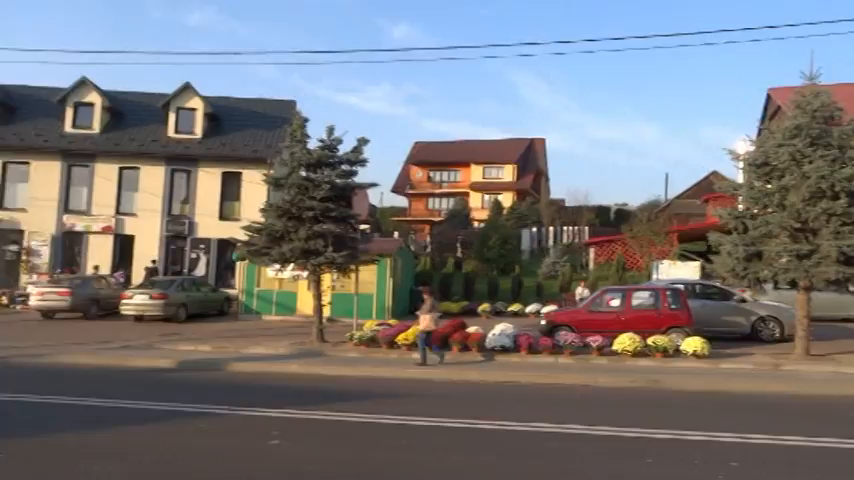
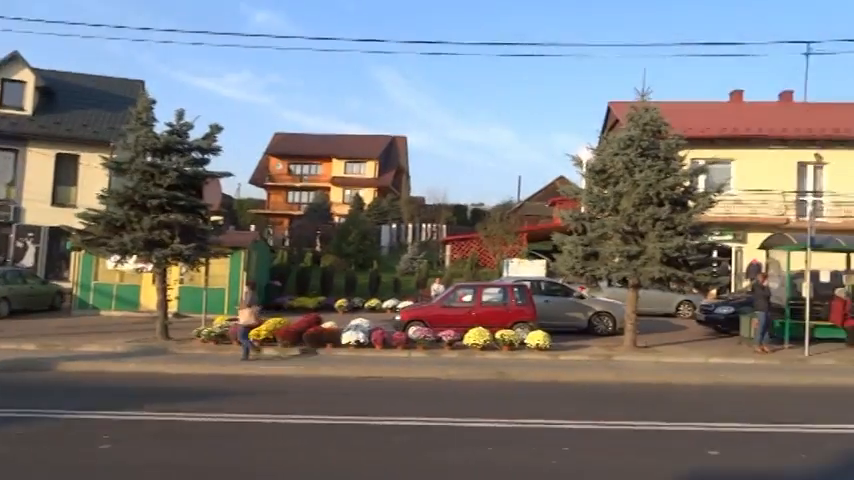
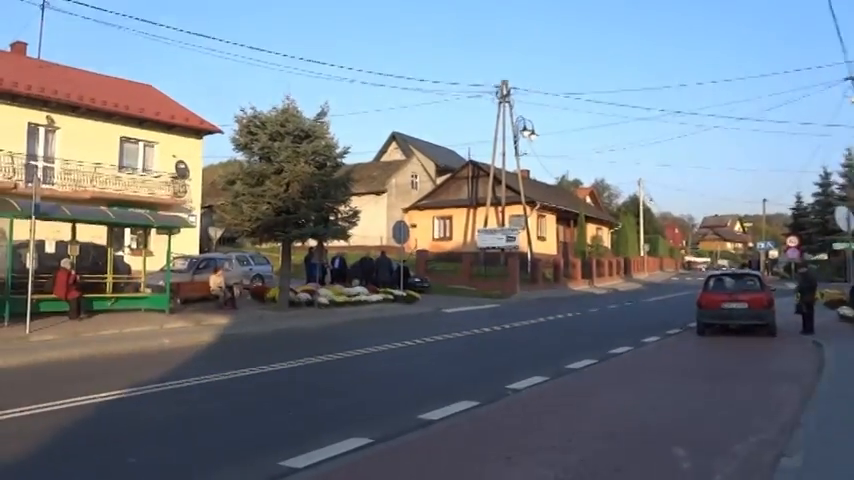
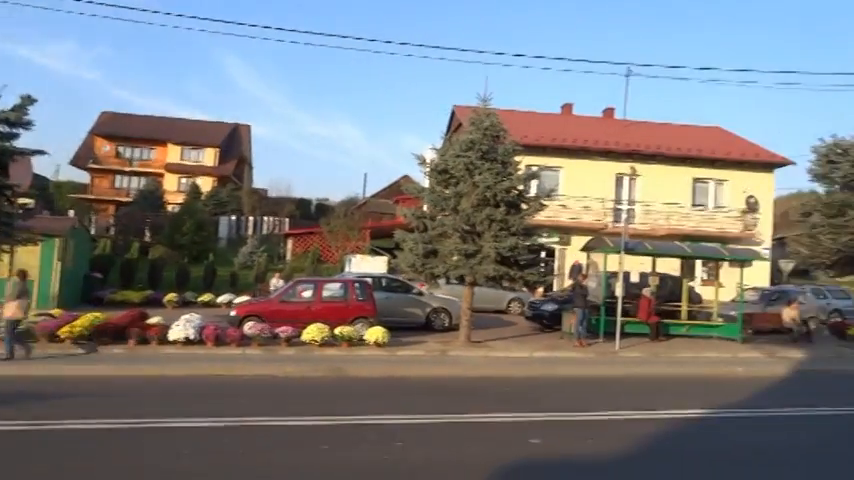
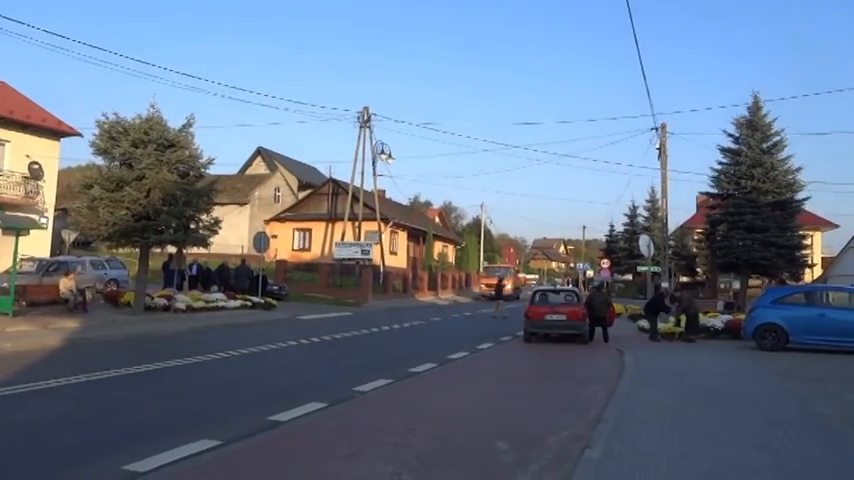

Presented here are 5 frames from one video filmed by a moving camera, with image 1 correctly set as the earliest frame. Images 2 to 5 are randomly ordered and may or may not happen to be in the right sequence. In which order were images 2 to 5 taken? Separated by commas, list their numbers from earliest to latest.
2, 4, 5, 3
